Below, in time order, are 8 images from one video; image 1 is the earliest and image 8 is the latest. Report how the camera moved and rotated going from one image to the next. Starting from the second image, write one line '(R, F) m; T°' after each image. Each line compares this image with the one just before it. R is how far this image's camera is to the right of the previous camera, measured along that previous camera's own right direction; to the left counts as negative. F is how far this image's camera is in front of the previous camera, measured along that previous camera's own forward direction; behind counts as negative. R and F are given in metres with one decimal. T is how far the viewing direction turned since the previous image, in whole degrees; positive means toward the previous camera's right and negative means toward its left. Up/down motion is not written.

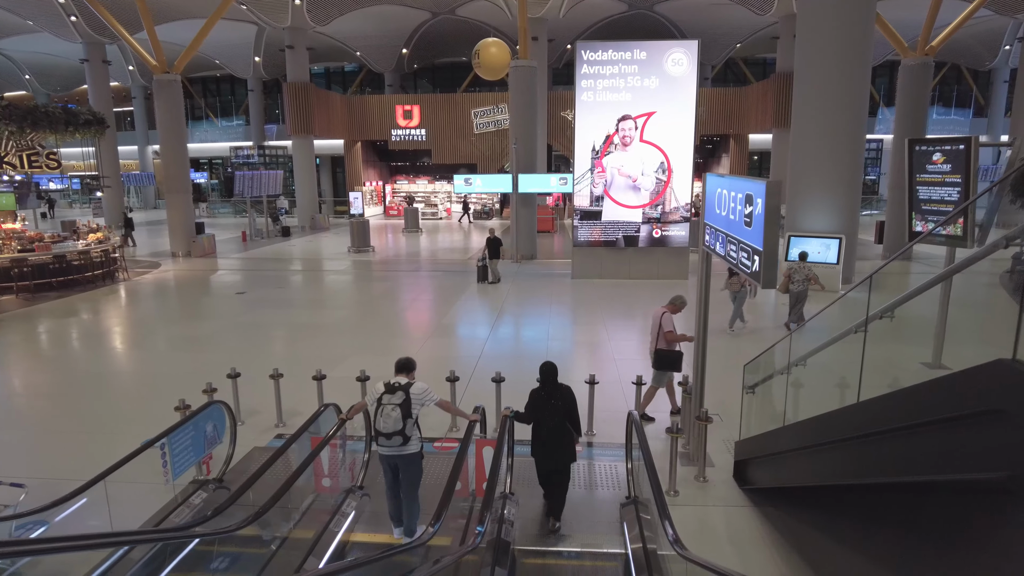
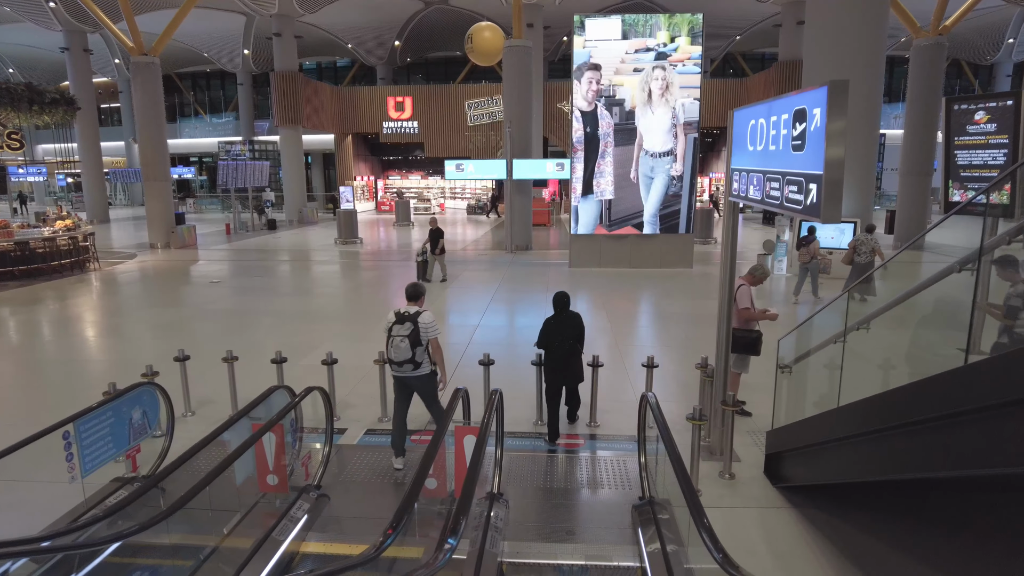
(+0.1, +0.8) m; 0°
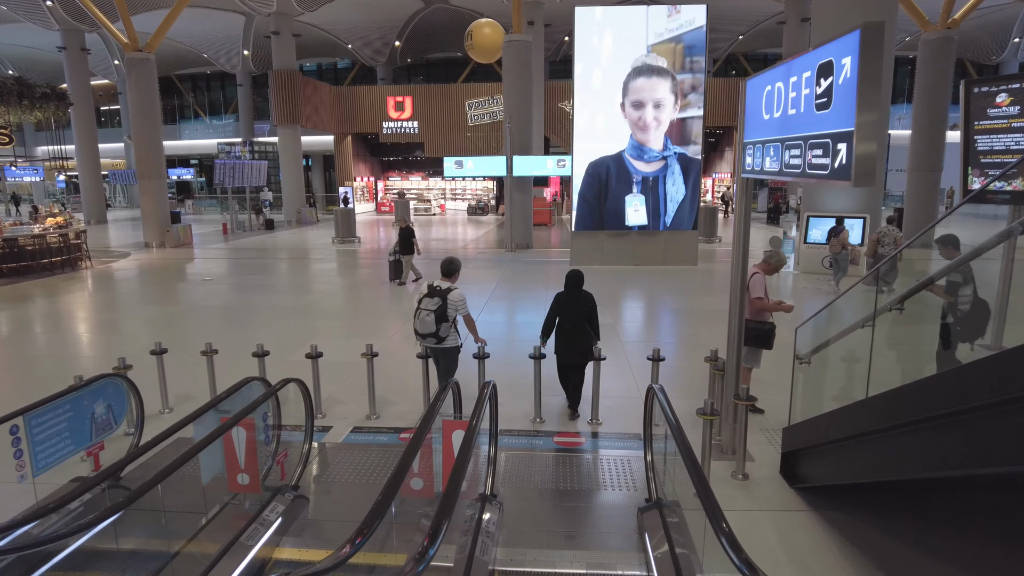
(0.0, +0.3) m; 0°
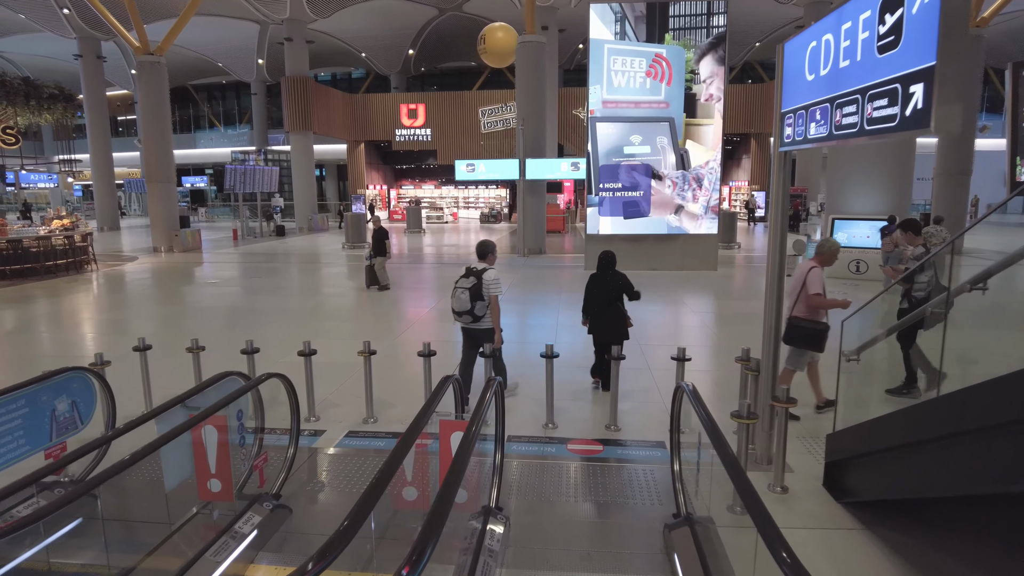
(0.0, +0.4) m; -1°
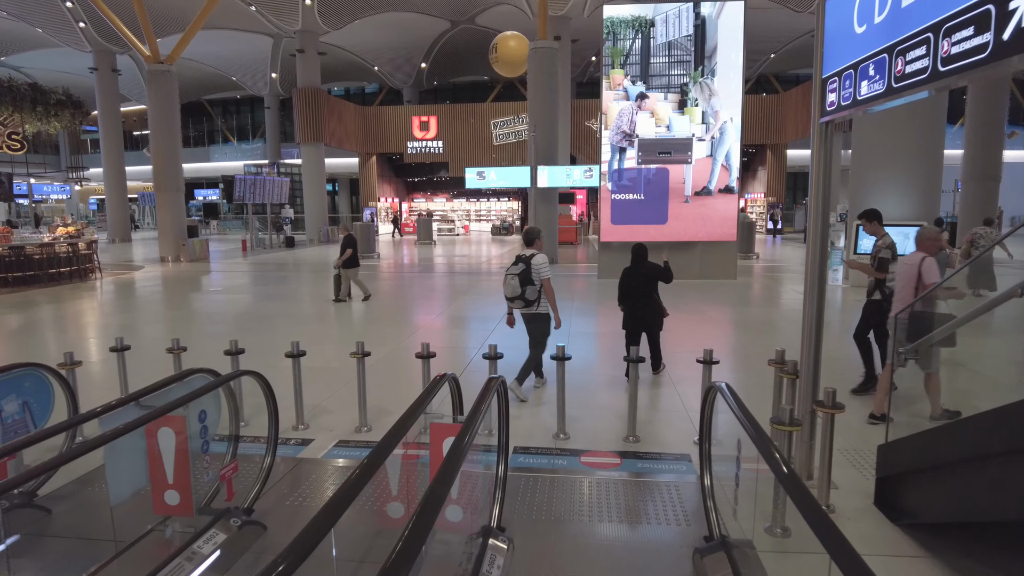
(0.0, +0.4) m; -1°
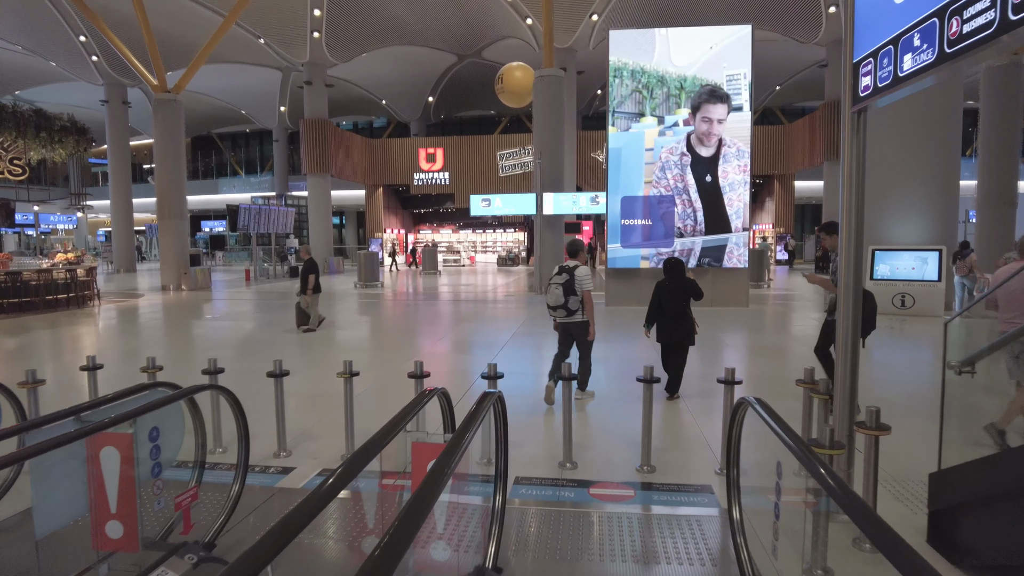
(0.0, +0.3) m; -1°
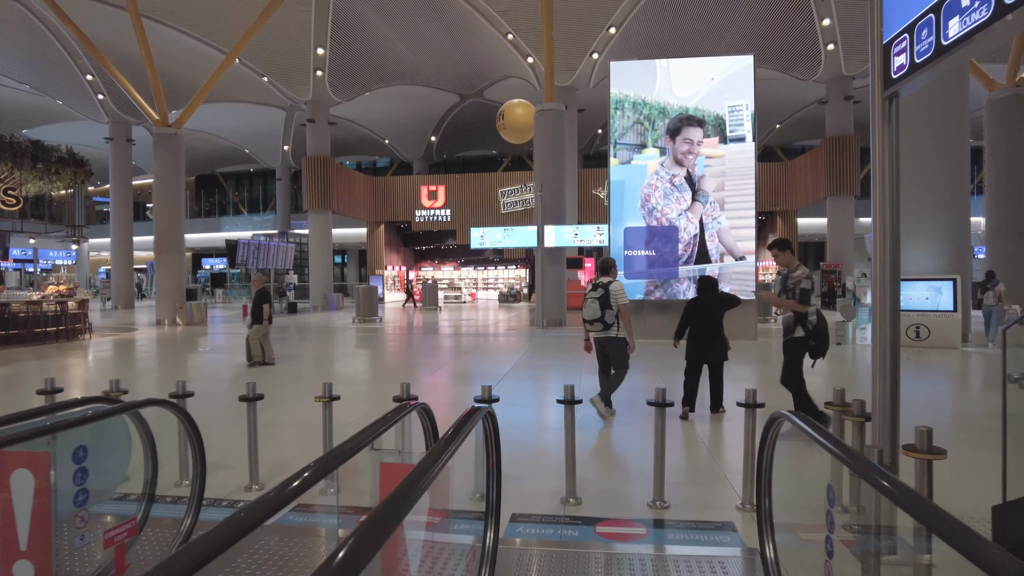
(0.0, +0.3) m; 0°
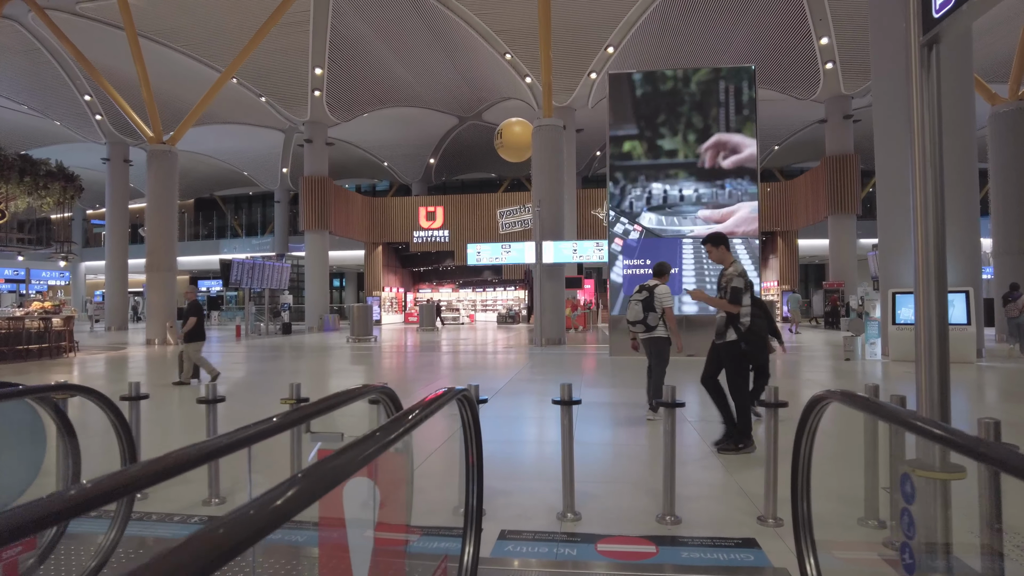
(+0.1, +0.3) m; 0°
